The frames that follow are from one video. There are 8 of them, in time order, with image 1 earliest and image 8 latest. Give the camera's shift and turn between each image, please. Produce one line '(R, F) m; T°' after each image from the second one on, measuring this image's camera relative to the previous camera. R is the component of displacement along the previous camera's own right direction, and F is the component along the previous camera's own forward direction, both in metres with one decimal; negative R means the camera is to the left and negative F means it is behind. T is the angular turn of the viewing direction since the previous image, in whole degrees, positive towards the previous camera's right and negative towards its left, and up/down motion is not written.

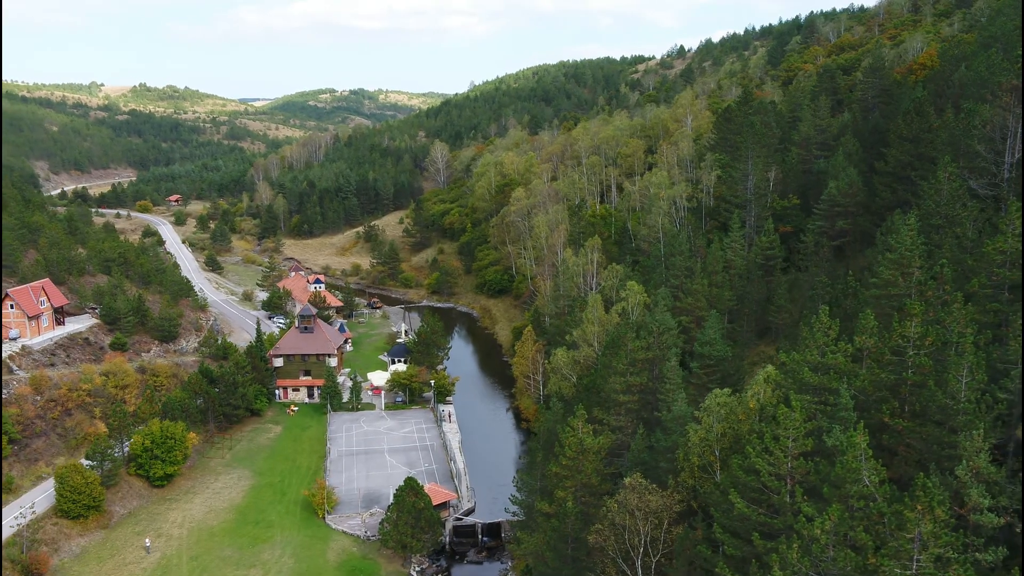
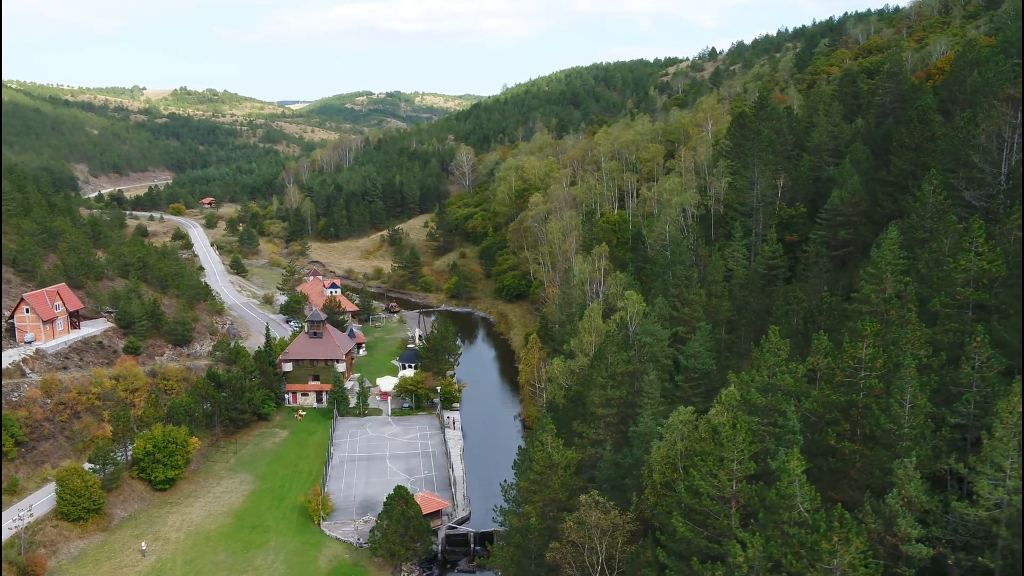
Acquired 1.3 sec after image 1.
(+1.8, +0.1) m; -2°
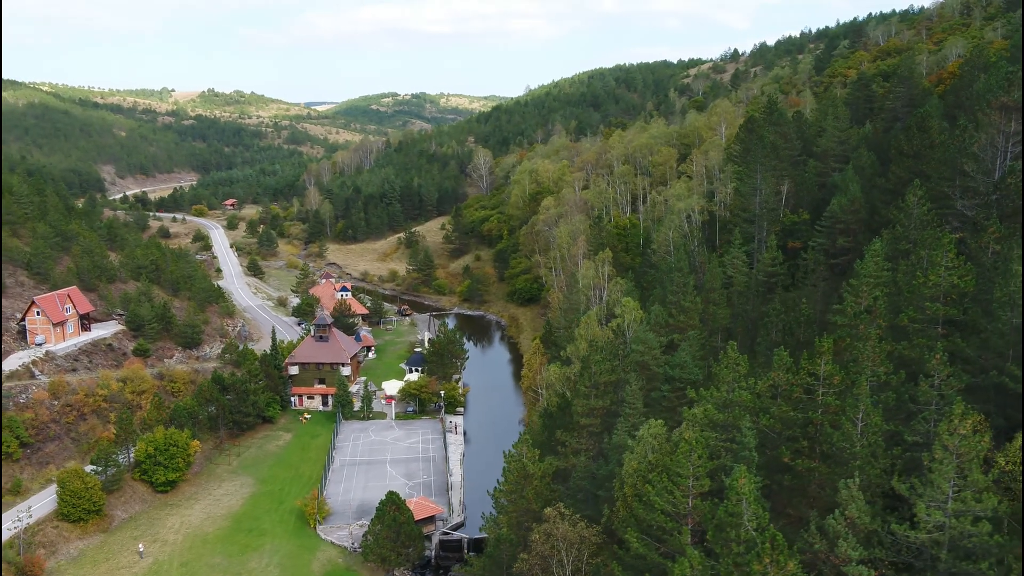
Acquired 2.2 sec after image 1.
(+1.3, -0.1) m; -2°
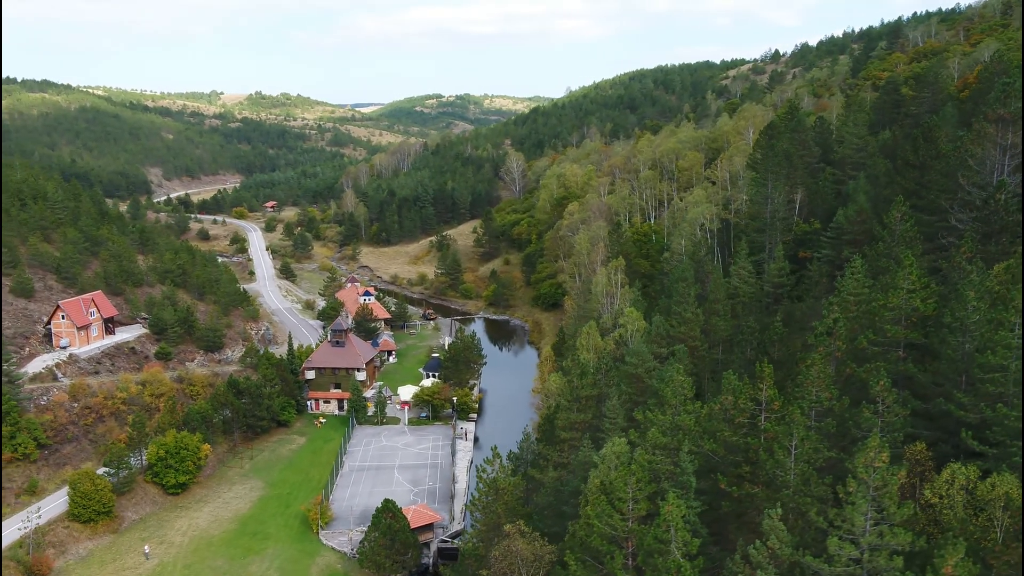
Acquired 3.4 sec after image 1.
(+1.9, -0.1) m; -3°
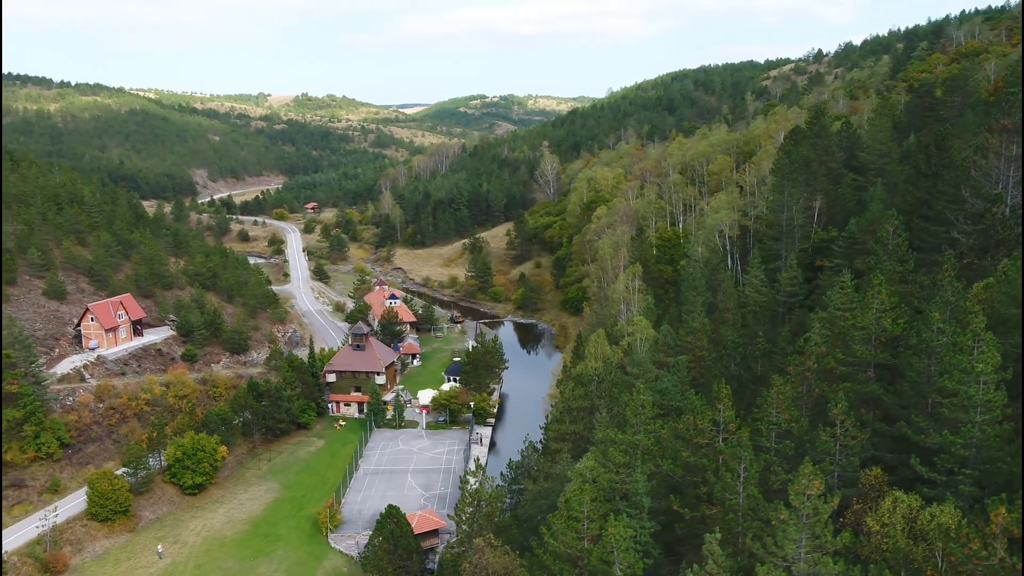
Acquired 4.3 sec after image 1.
(+1.6, -0.1) m; -3°
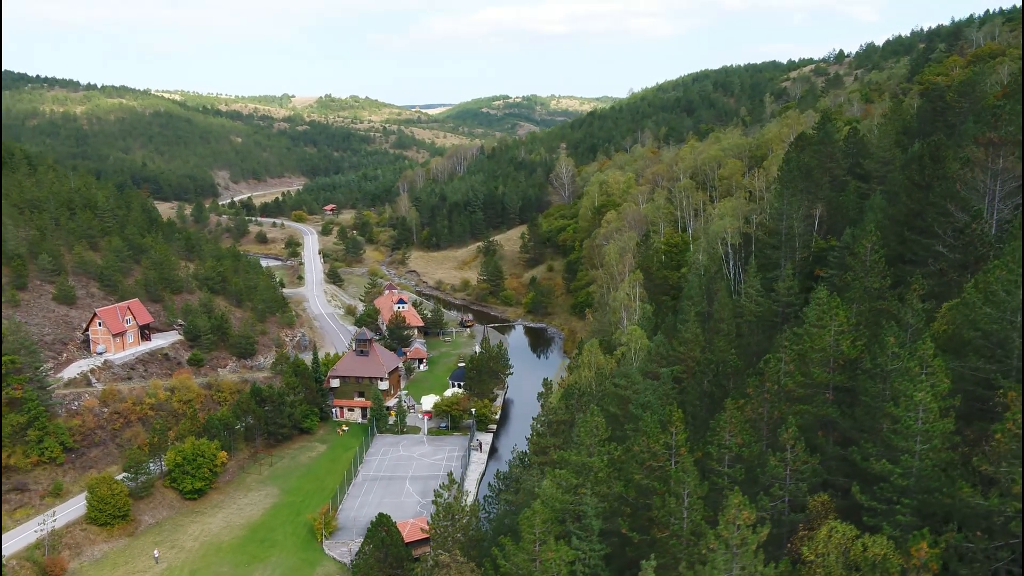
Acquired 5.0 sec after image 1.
(+1.3, -0.1) m; -2°
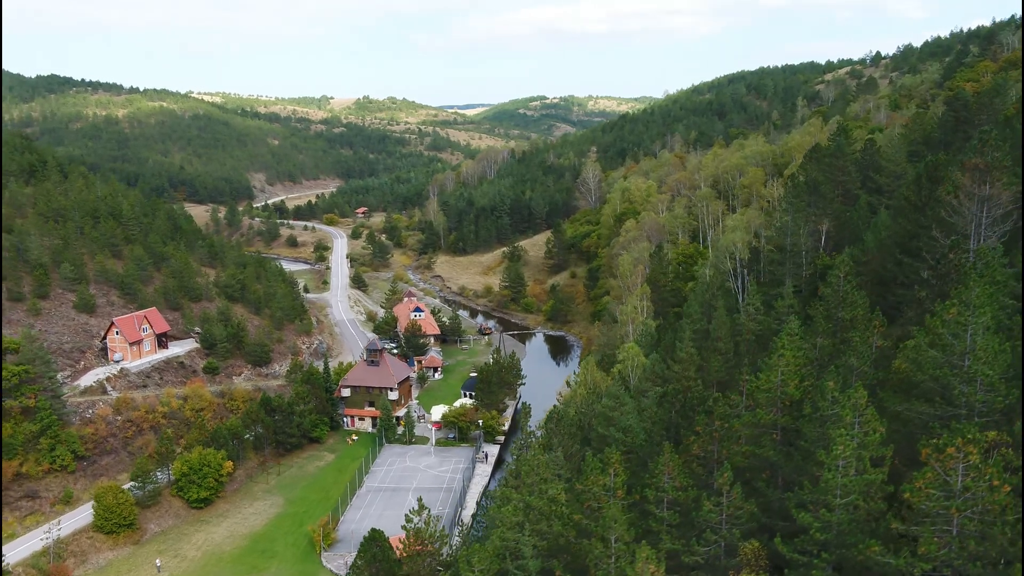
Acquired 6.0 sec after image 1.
(+1.9, -0.1) m; -3°
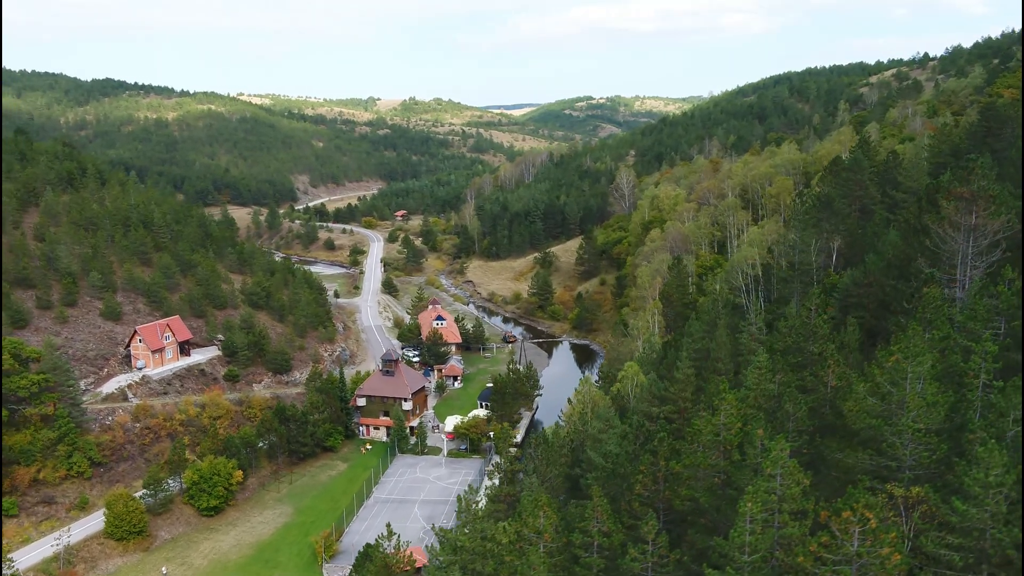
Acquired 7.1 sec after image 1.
(+2.1, -0.1) m; -3°
